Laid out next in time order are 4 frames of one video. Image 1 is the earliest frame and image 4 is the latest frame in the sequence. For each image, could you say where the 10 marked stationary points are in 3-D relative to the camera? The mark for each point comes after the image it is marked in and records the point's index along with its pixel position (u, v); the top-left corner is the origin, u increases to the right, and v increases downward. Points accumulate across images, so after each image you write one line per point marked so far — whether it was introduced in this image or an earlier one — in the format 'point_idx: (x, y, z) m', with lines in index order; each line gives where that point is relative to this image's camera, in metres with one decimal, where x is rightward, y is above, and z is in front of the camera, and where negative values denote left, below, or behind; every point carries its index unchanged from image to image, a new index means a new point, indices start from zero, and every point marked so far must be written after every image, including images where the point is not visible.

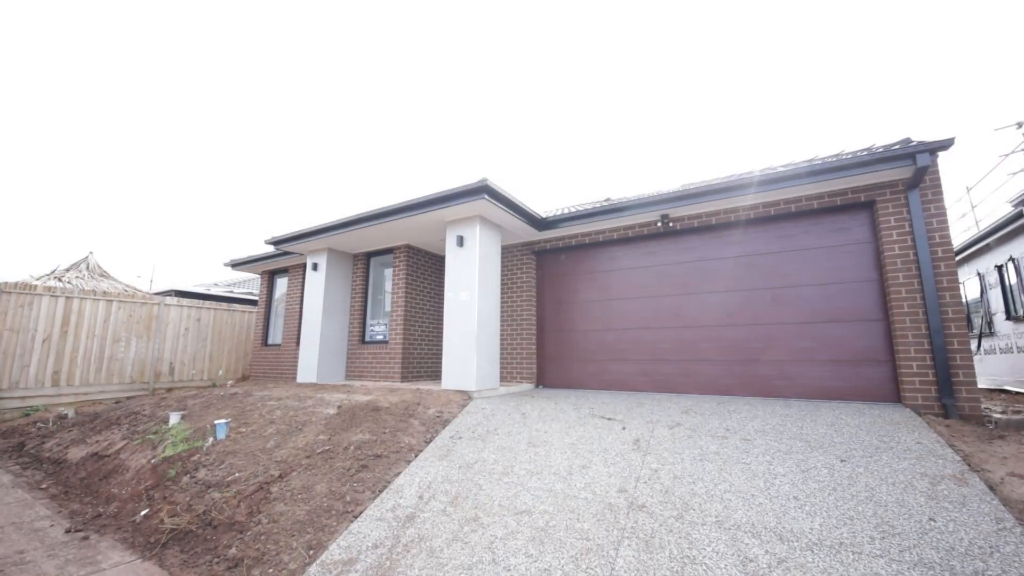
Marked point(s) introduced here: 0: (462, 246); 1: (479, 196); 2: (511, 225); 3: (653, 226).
0: (-0.8, +0.6, +6.2) m
1: (-0.4, +1.2, +5.5) m
2: (0.0, +1.0, +6.6) m
3: (+2.1, +0.9, +6.3) m
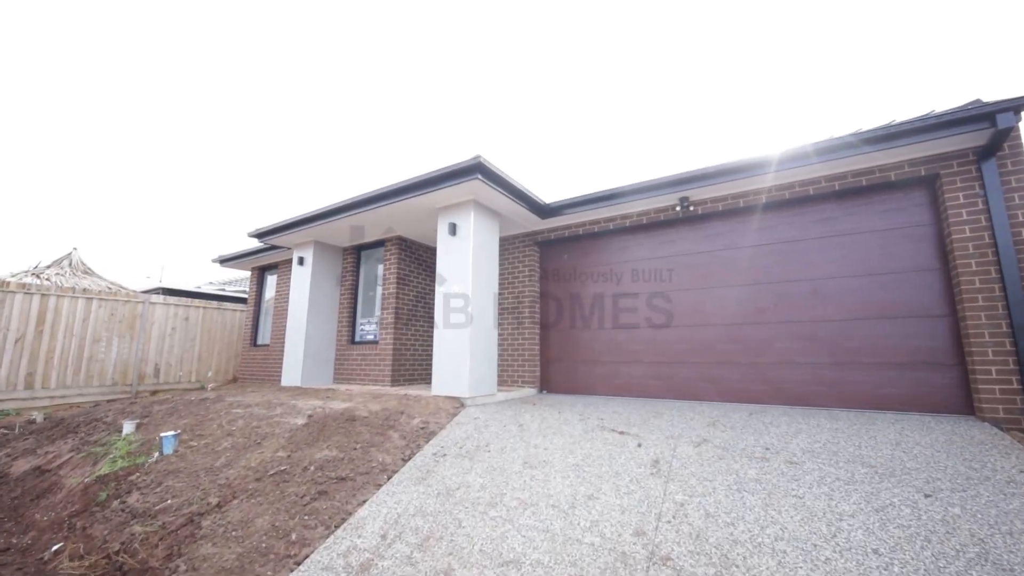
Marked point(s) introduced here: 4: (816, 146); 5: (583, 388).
0: (-0.8, +0.7, +5.6) m
1: (-0.5, +1.3, +4.9) m
2: (0.0, +1.1, +5.9) m
3: (+2.1, +1.0, +5.6) m
4: (+3.1, +1.5, +4.4) m
5: (+1.0, -1.4, +6.0) m
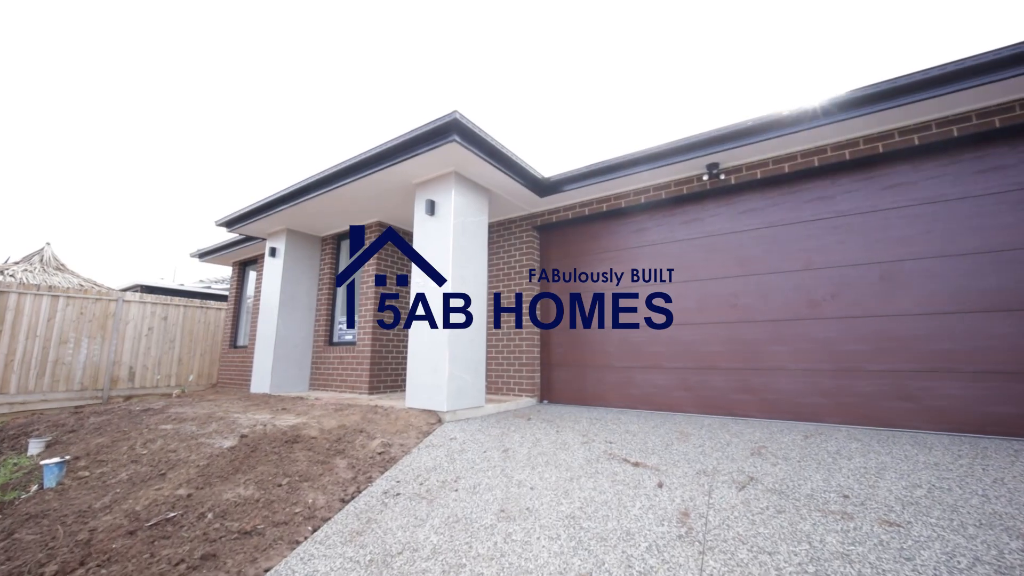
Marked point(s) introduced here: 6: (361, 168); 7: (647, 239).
0: (-0.9, +0.8, +4.7) m
1: (-0.6, +1.4, +3.9) m
2: (-0.1, +1.2, +5.0) m
3: (+2.0, +1.2, +4.6) m
4: (+2.9, +1.6, +3.3) m
5: (+1.0, -1.3, +5.0) m
6: (-1.7, +1.3, +4.7) m
7: (+1.6, +0.6, +5.0) m
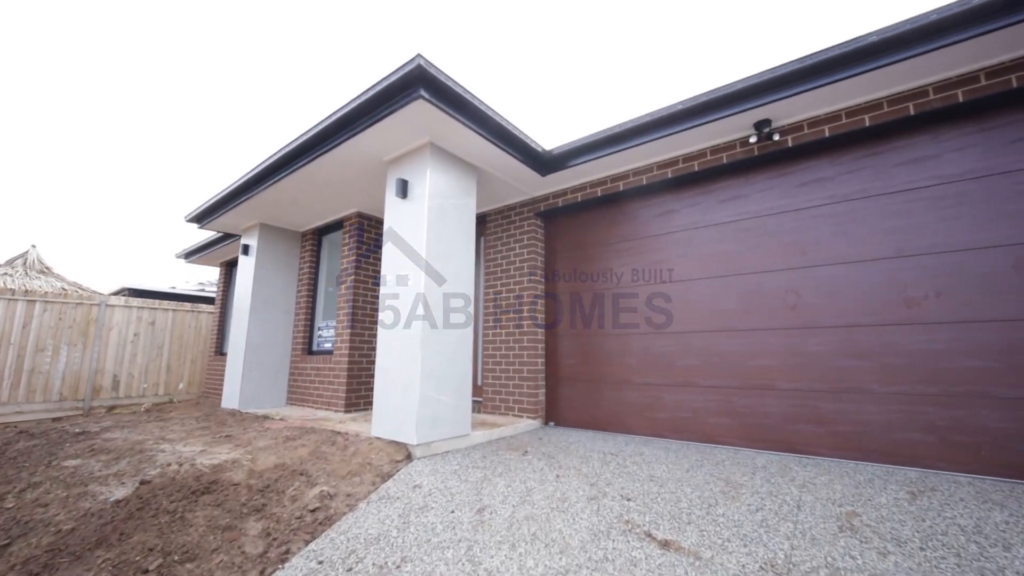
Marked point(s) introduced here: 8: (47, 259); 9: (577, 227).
0: (-0.9, +0.8, +3.8) m
1: (-0.7, +1.4, +3.1) m
2: (-0.2, +1.2, +4.1) m
3: (+1.9, +1.2, +3.6) m
4: (+2.8, +1.6, +2.3) m
5: (+0.9, -1.3, +4.1) m
6: (-1.7, +1.3, +3.9) m
7: (+1.5, +0.6, +4.0) m
8: (-9.4, +0.6, +8.5) m
9: (+0.7, +0.7, +4.7) m
